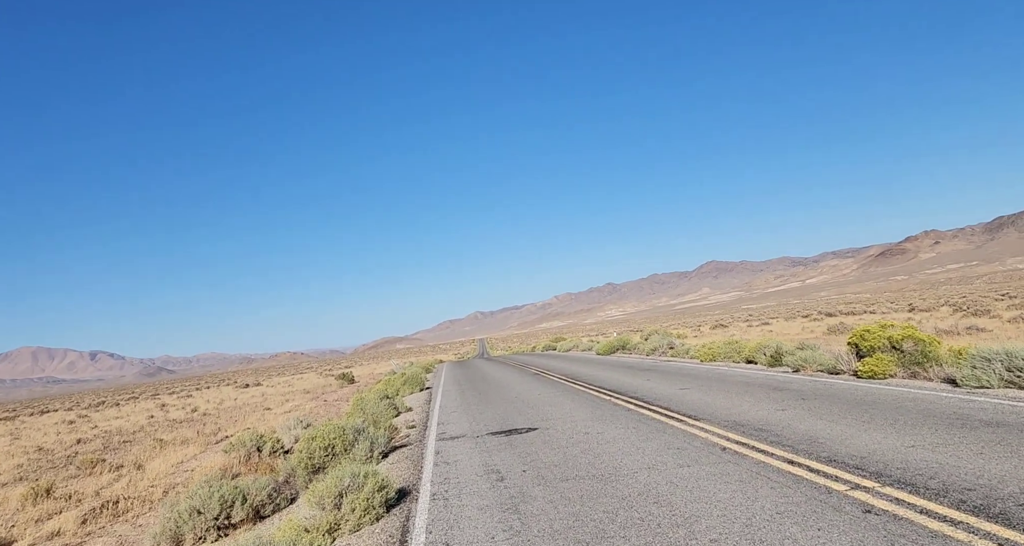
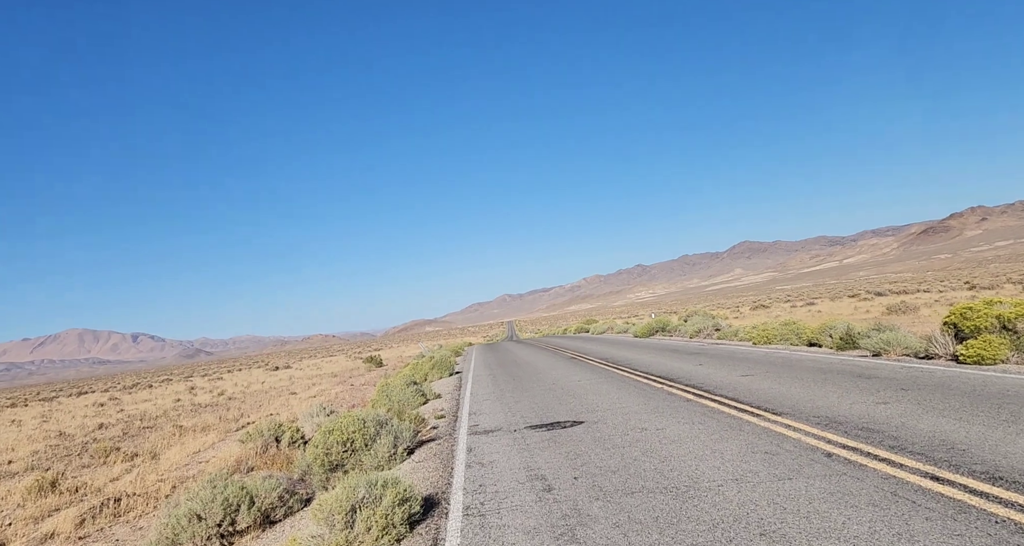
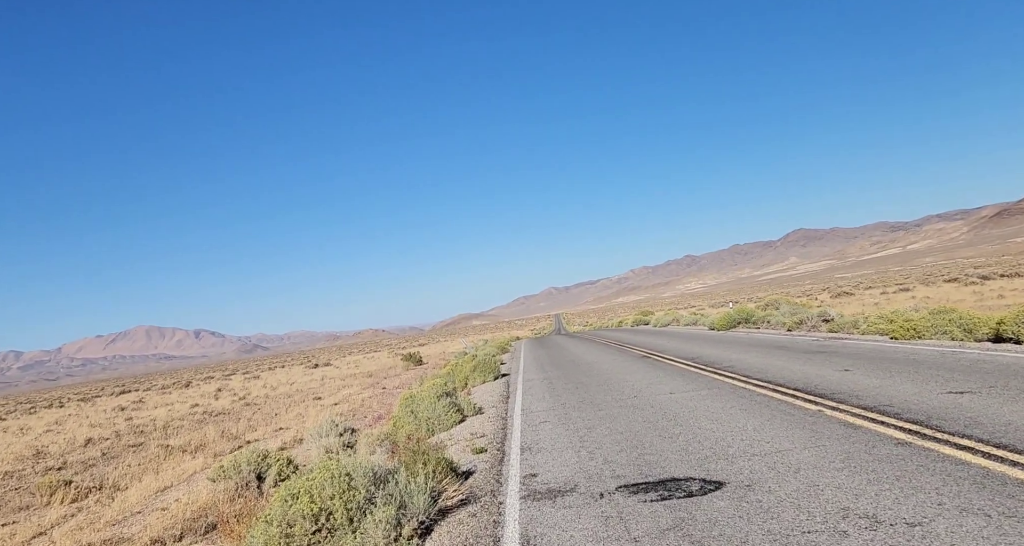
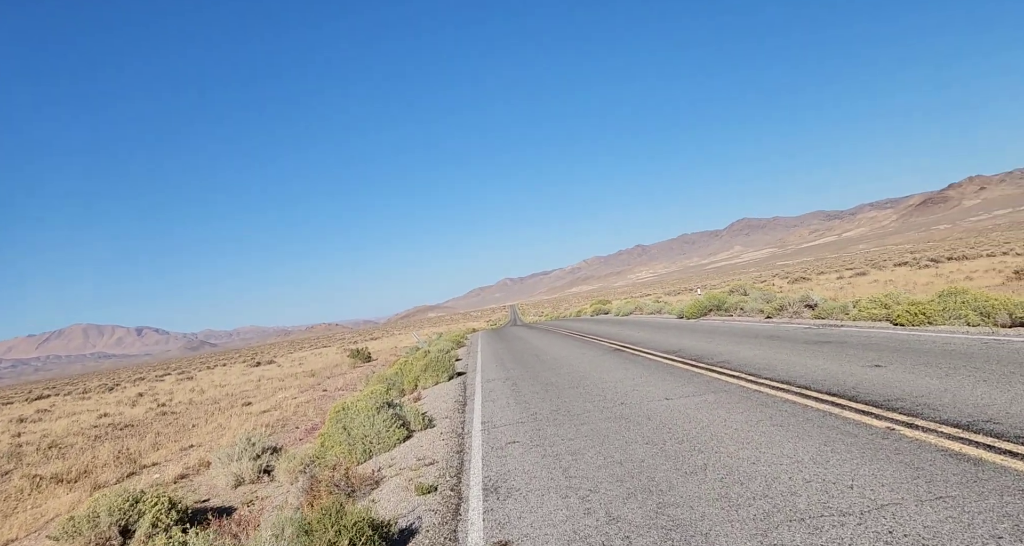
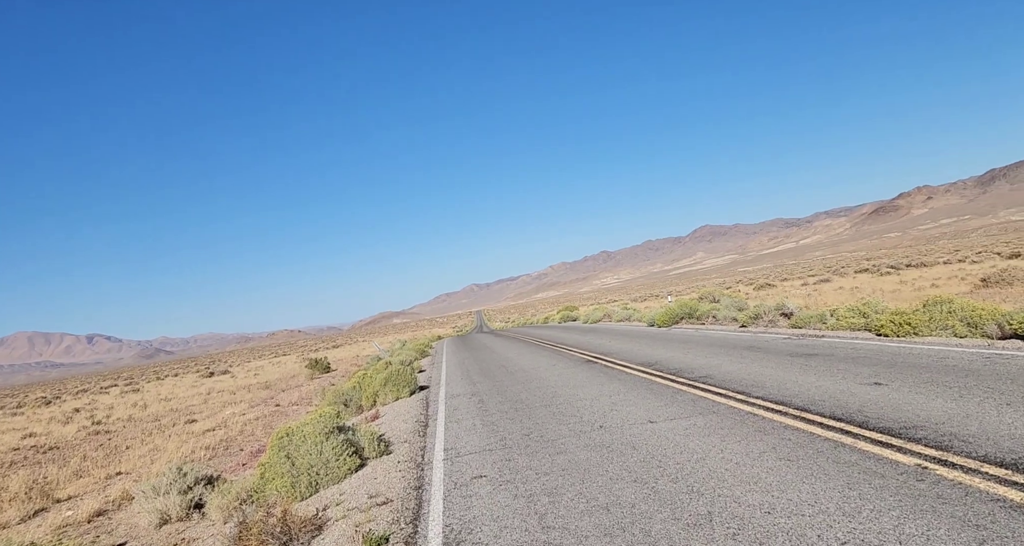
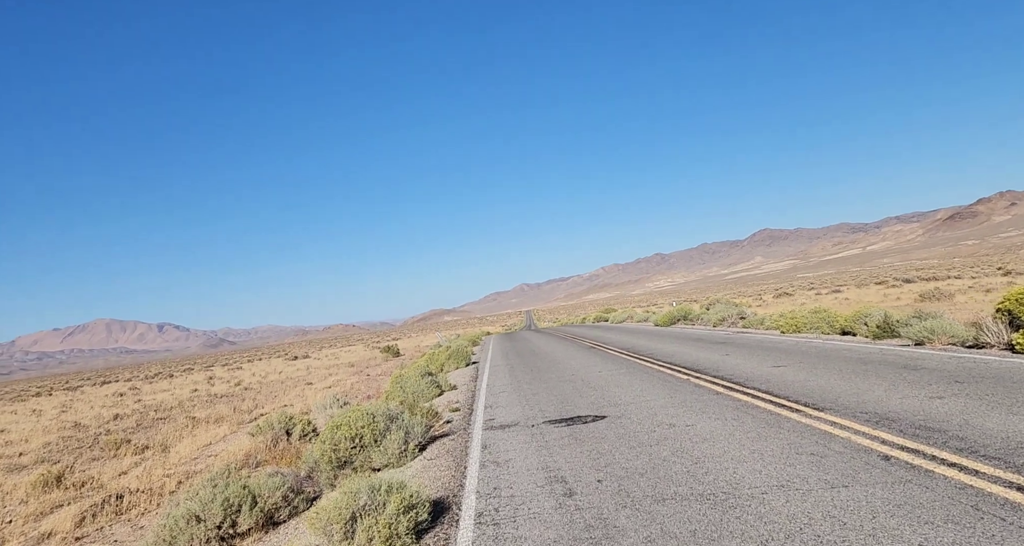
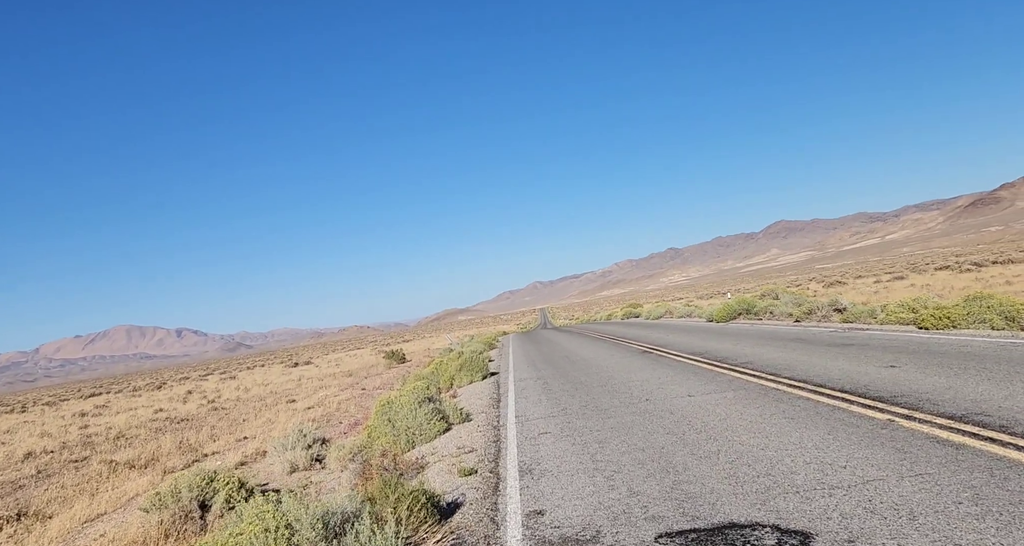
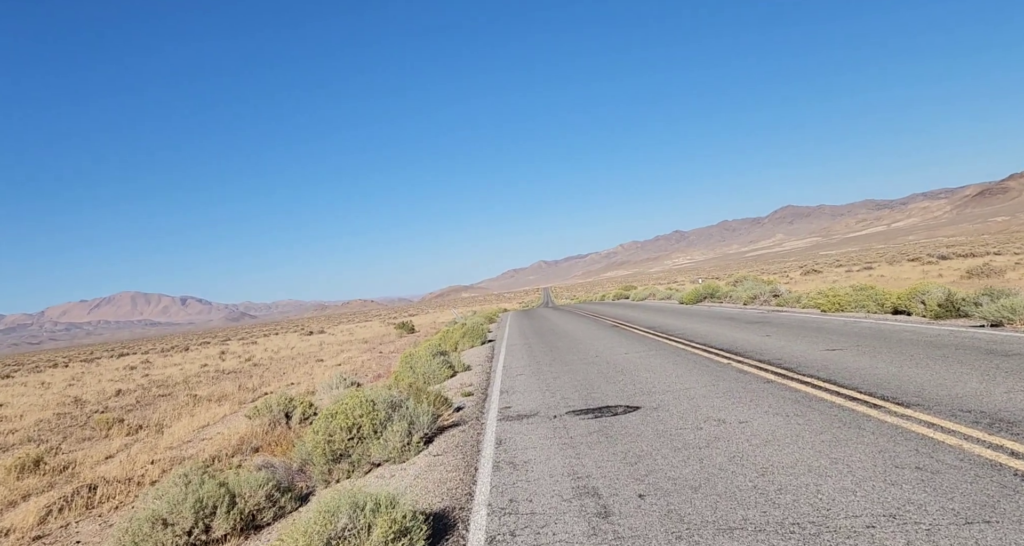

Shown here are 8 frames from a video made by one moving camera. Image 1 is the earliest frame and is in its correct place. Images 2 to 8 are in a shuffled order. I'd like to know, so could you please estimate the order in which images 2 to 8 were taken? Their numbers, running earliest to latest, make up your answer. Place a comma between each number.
2, 6, 8, 3, 7, 4, 5
